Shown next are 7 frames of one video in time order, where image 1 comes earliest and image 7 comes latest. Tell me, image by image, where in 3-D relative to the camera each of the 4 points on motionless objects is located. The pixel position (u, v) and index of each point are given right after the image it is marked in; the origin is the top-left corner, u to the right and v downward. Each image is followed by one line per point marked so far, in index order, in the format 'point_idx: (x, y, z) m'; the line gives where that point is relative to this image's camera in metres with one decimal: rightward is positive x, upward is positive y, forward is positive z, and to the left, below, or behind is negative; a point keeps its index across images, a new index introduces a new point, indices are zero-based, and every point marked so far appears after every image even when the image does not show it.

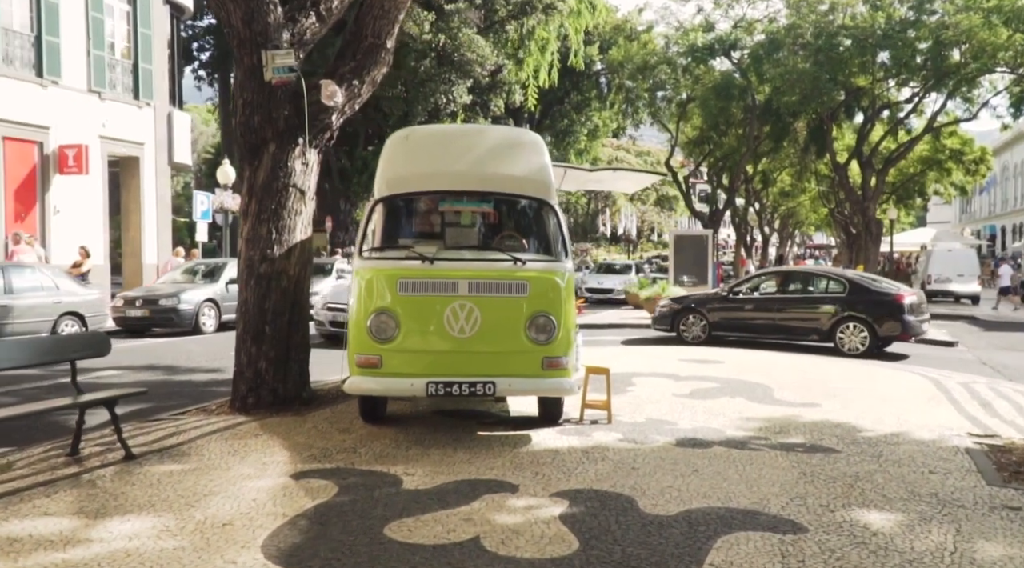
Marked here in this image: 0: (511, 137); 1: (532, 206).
0: (0.0, +1.3, +8.4) m
1: (+0.2, +0.6, +8.2) m
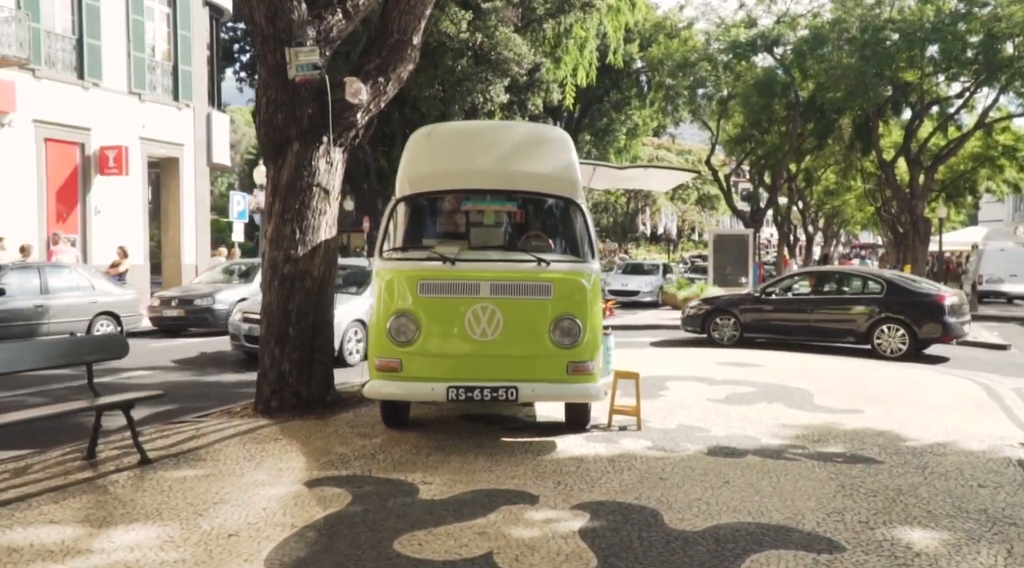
0: (+0.2, +1.3, +8.1) m
1: (+0.4, +0.6, +8.0) m
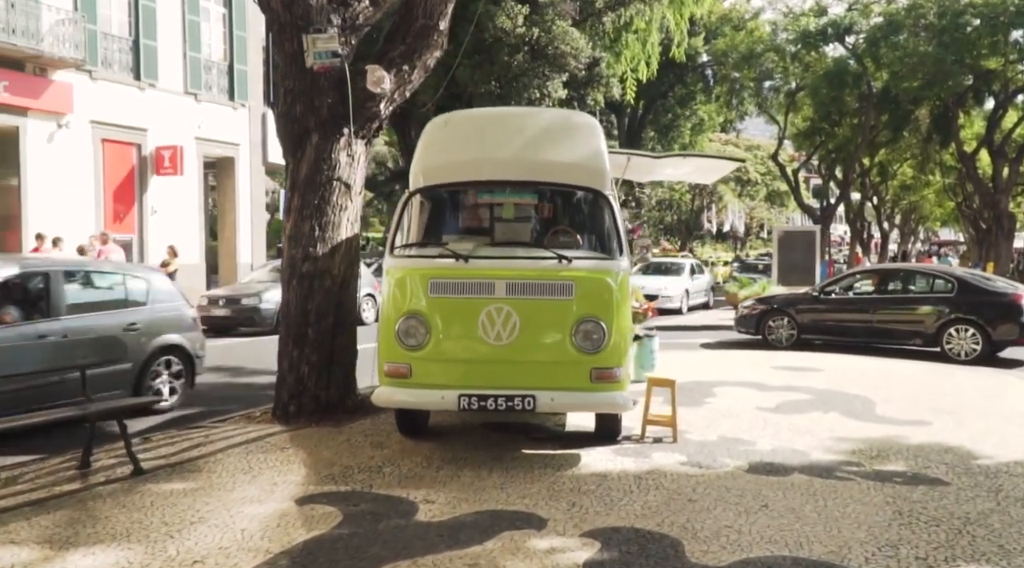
0: (+0.4, +1.3, +7.5) m
1: (+0.6, +0.6, +7.3) m
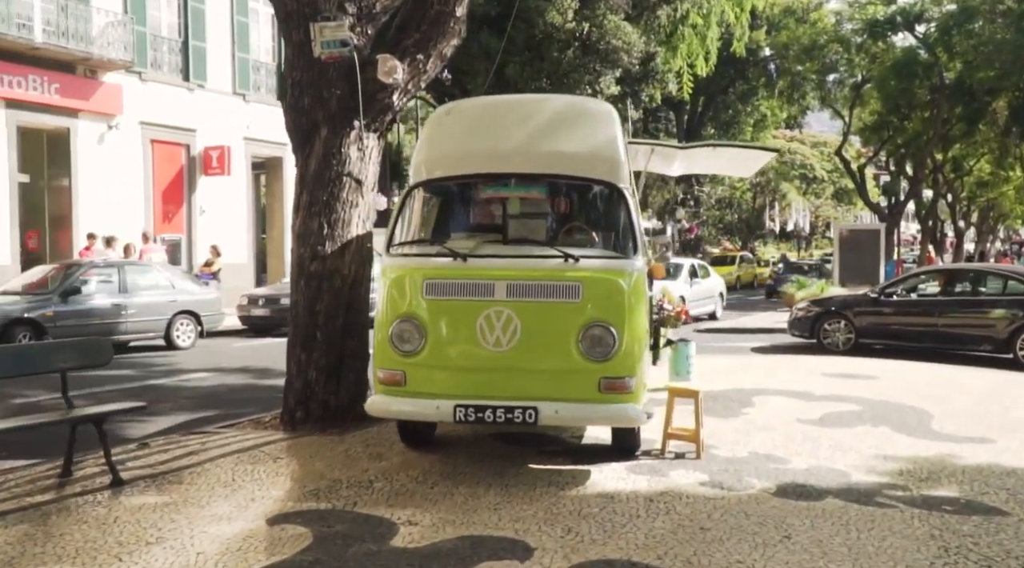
0: (+0.5, +1.3, +7.0) m
1: (+0.6, +0.6, +6.8) m
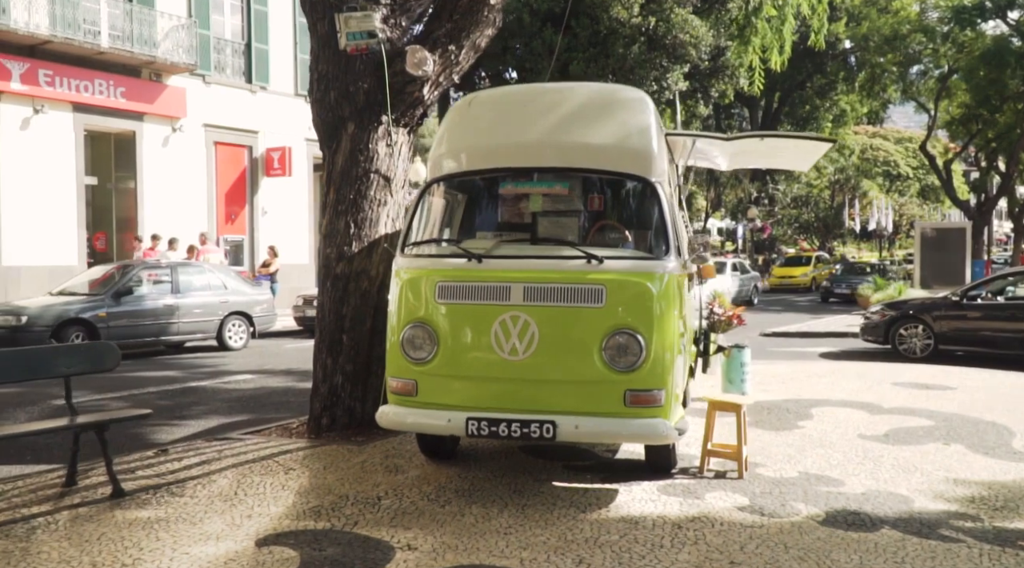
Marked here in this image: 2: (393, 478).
0: (+0.6, +1.2, +6.4) m
1: (+0.8, +0.6, +6.2) m
2: (-0.8, -1.2, +6.2) m
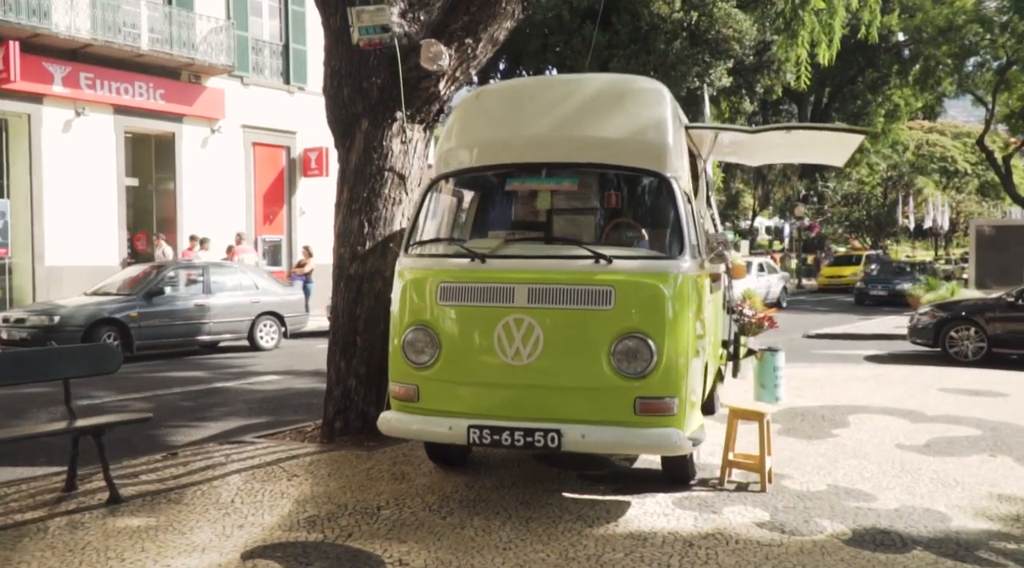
0: (+0.7, +1.2, +6.1) m
1: (+0.8, +0.6, +5.9) m
2: (-0.7, -1.2, +5.9) m
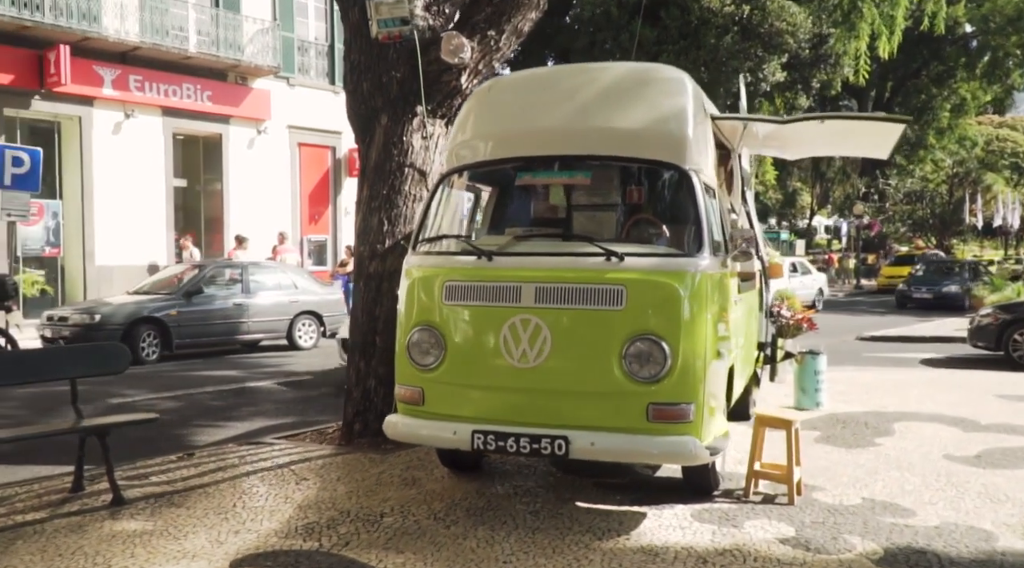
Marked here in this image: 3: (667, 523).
0: (+0.8, +1.2, +5.8) m
1: (+0.9, +0.6, +5.6) m
2: (-0.6, -1.2, +5.7) m
3: (+0.8, -1.3, +5.1) m
